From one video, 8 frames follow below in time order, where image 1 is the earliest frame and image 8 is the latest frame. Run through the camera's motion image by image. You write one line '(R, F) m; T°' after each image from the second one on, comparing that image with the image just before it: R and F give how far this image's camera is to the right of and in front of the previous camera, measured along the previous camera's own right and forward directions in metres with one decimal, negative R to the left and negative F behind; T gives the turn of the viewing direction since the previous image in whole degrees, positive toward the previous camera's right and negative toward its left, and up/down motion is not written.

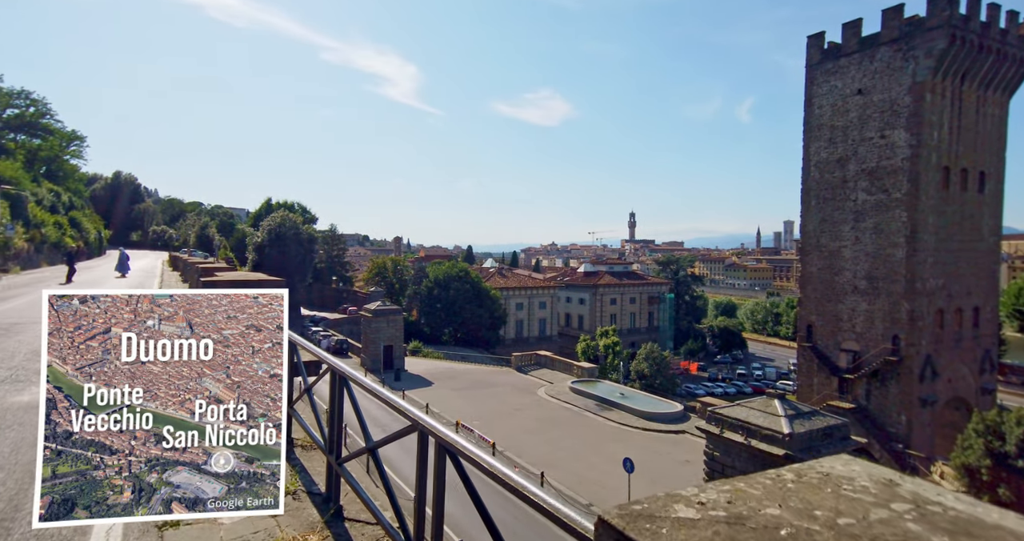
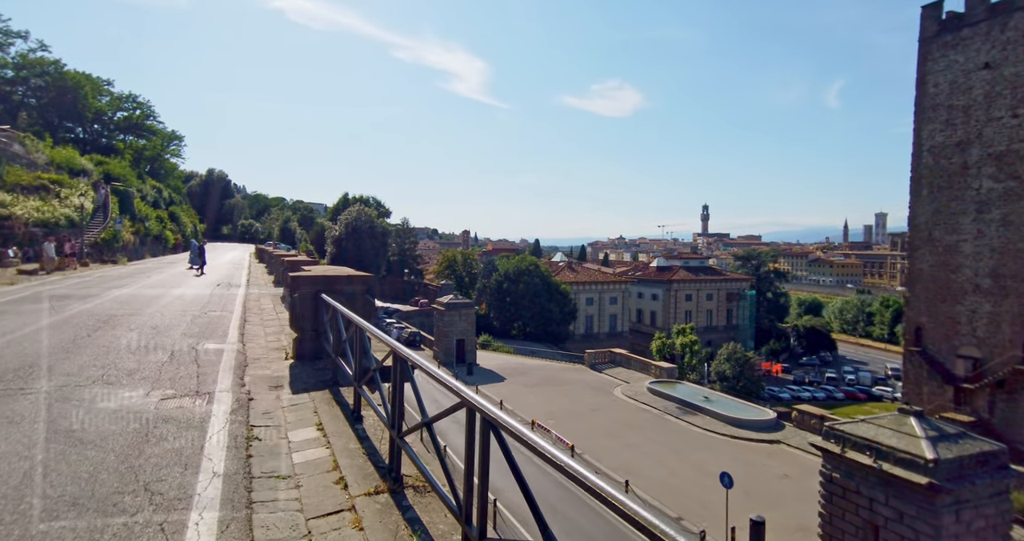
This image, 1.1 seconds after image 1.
(-0.6, +0.8) m; -7°
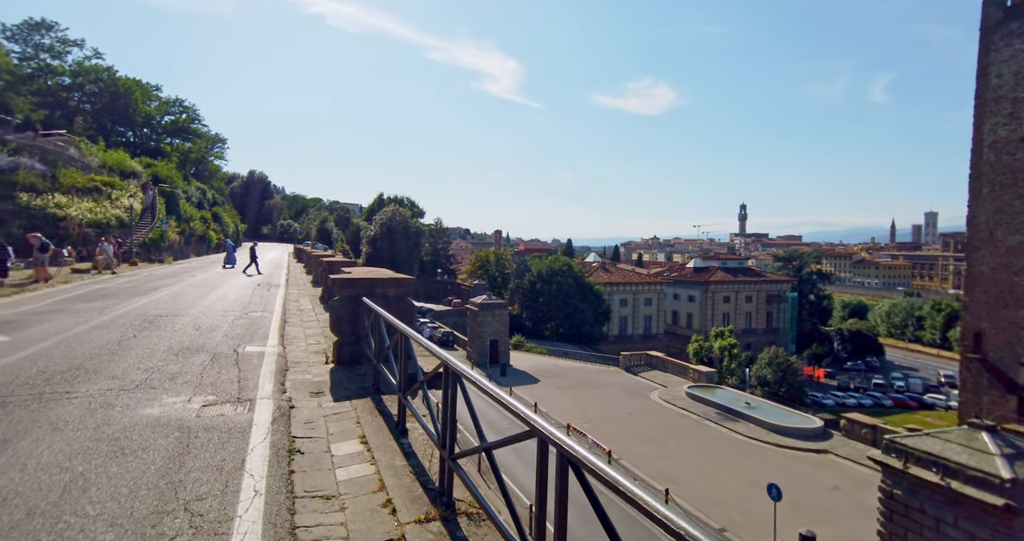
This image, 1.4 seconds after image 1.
(-0.2, +0.3) m; -4°
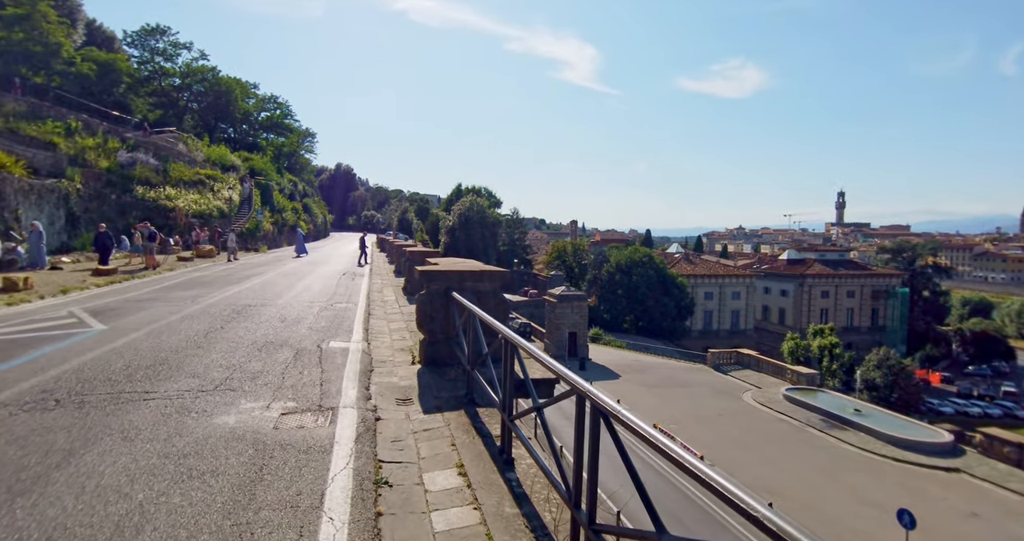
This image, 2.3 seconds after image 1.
(-0.3, +0.8) m; -8°
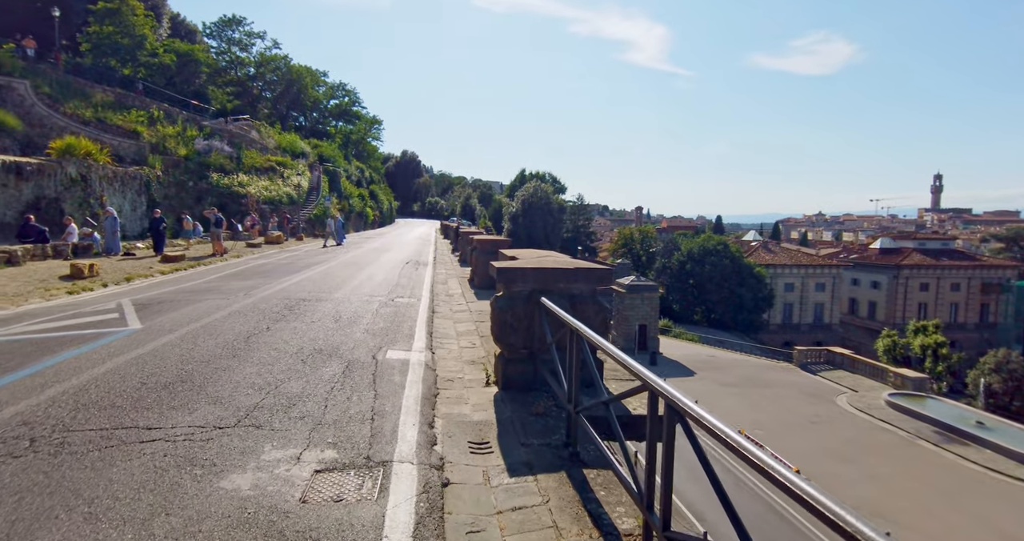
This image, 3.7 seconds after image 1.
(-0.3, +1.2) m; -7°
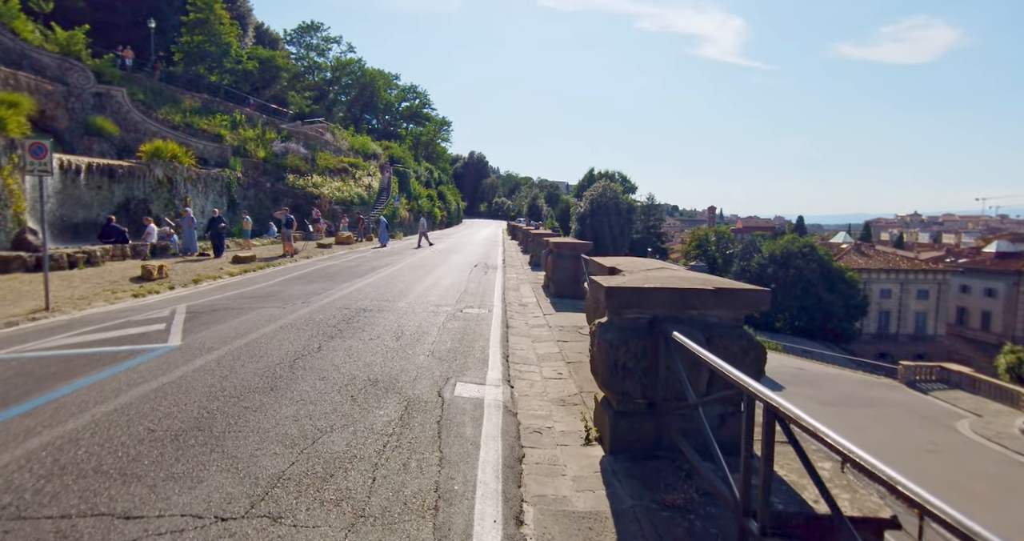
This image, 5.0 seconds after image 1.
(-0.3, +1.0) m; -7°
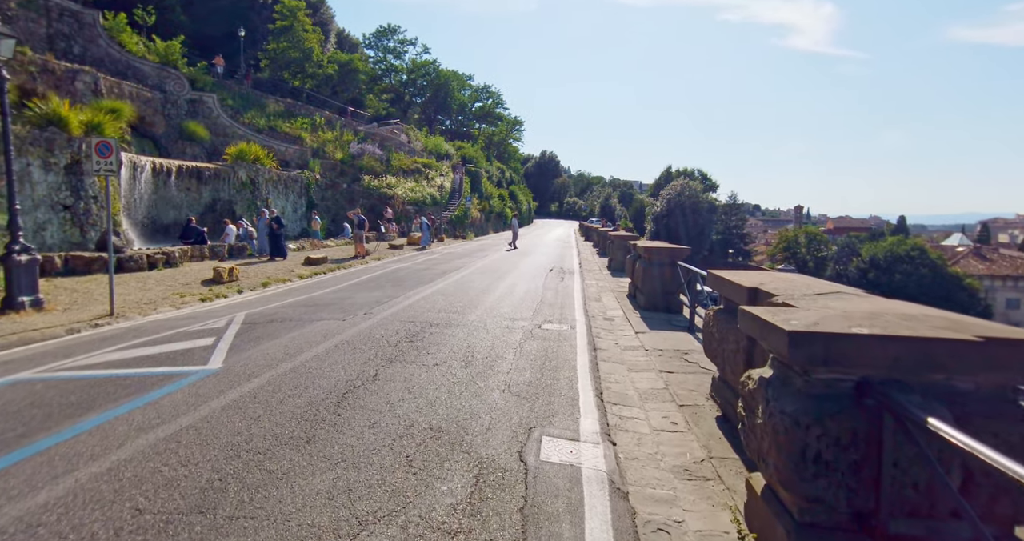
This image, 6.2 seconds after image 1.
(-0.2, +0.9) m; -8°
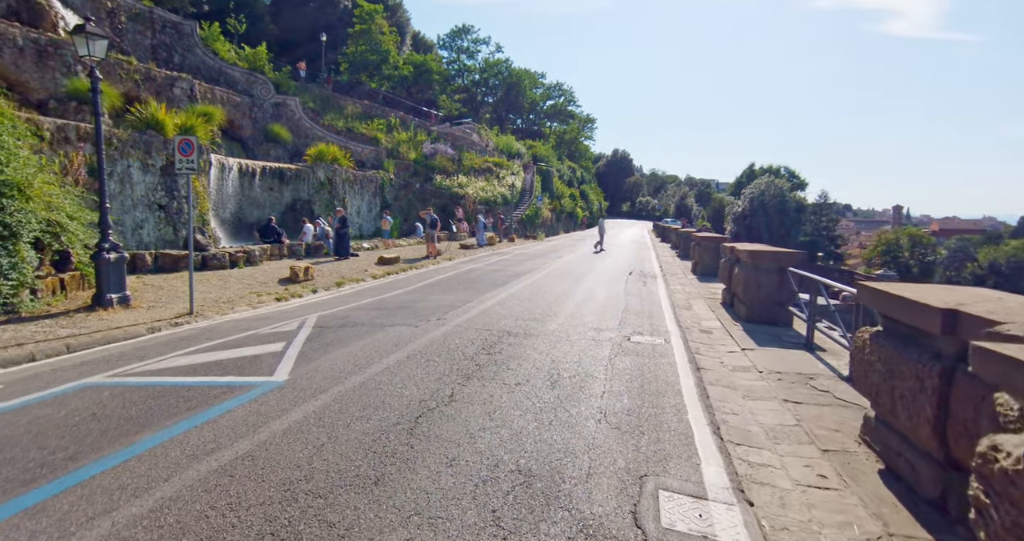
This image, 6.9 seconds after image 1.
(-0.2, +0.5) m; -7°
